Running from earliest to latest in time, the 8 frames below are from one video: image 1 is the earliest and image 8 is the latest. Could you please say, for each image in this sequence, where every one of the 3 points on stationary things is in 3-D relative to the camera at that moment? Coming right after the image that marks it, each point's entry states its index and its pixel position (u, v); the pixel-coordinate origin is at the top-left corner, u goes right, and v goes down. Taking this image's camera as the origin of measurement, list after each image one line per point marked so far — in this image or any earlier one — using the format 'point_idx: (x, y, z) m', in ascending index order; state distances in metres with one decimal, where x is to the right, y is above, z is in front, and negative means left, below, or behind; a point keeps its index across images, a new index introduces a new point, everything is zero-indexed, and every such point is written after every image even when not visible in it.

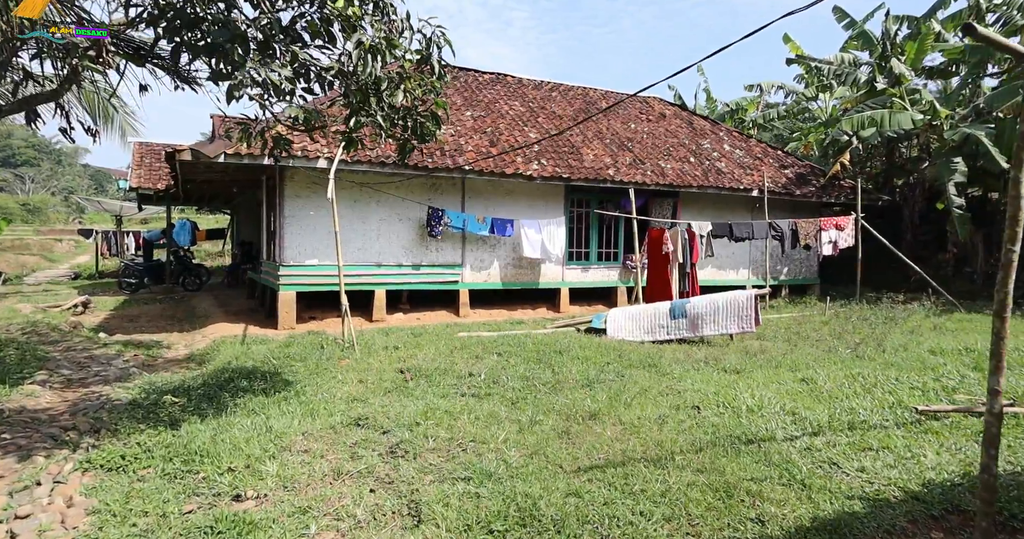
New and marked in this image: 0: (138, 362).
0: (-4.3, -1.1, +7.5) m
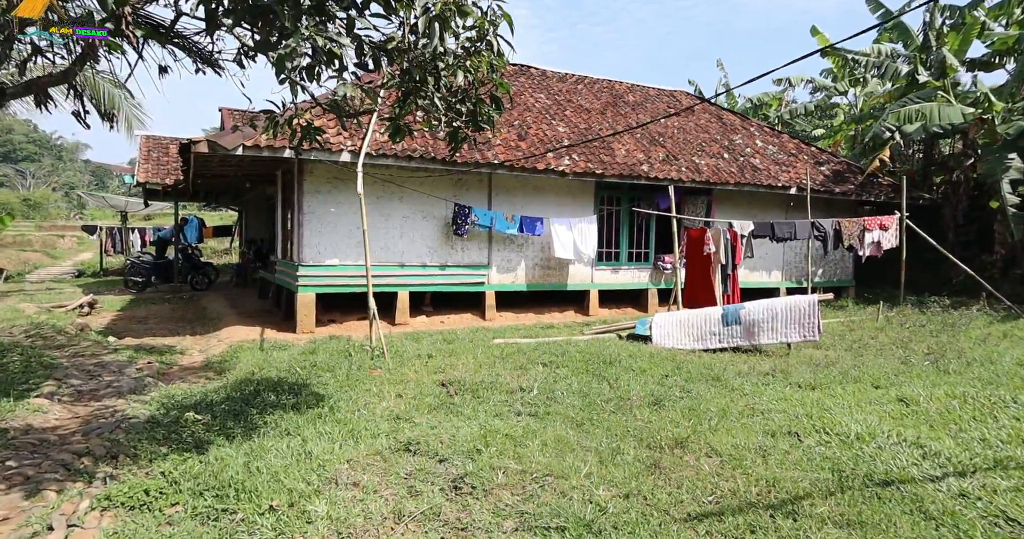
0: (-3.8, -1.1, +7.0) m
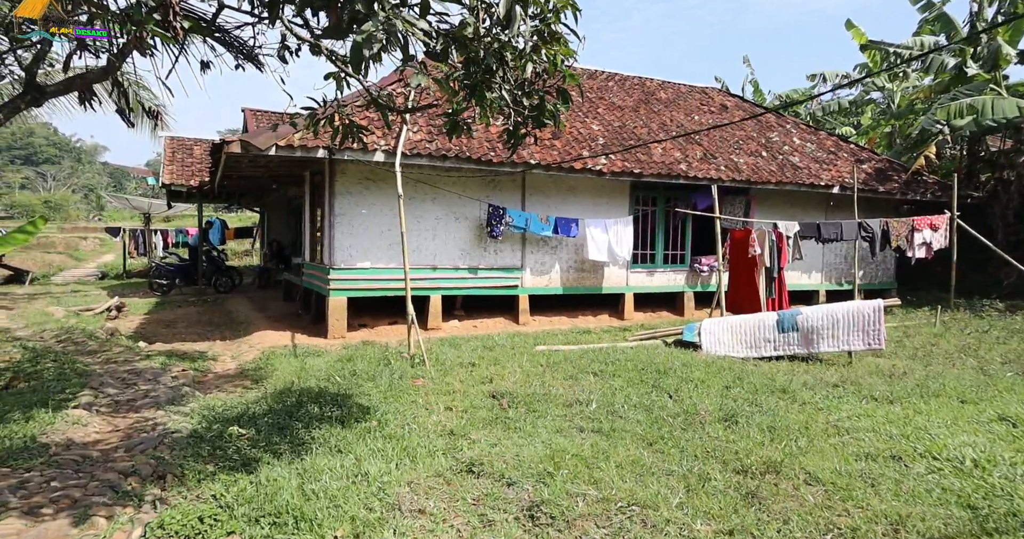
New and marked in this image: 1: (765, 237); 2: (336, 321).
0: (-3.4, -1.1, +6.9) m
1: (+3.3, +0.4, +8.5) m
2: (-2.6, -0.8, +9.5) m
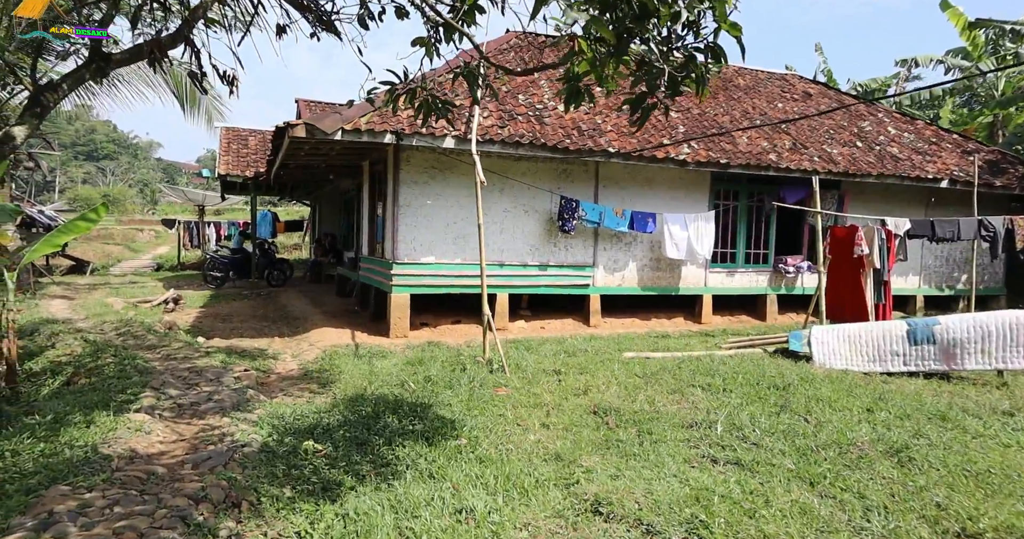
0: (-2.5, -1.1, +6.4) m
1: (+4.2, +0.4, +7.7) m
2: (-1.6, -0.7, +9.0) m
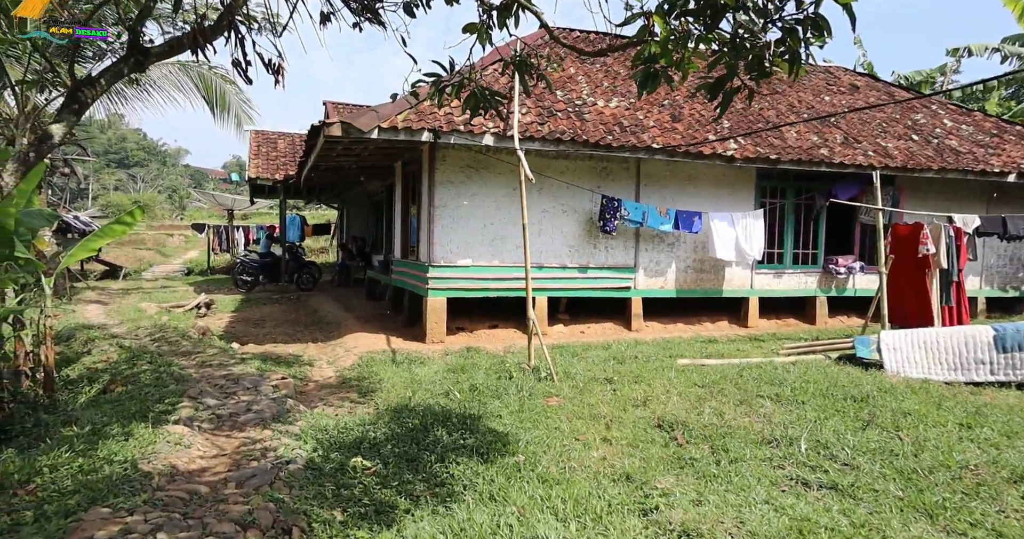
0: (-2.1, -1.1, +6.2) m
1: (+4.7, +0.4, +7.2) m
2: (-1.0, -0.7, +8.8) m
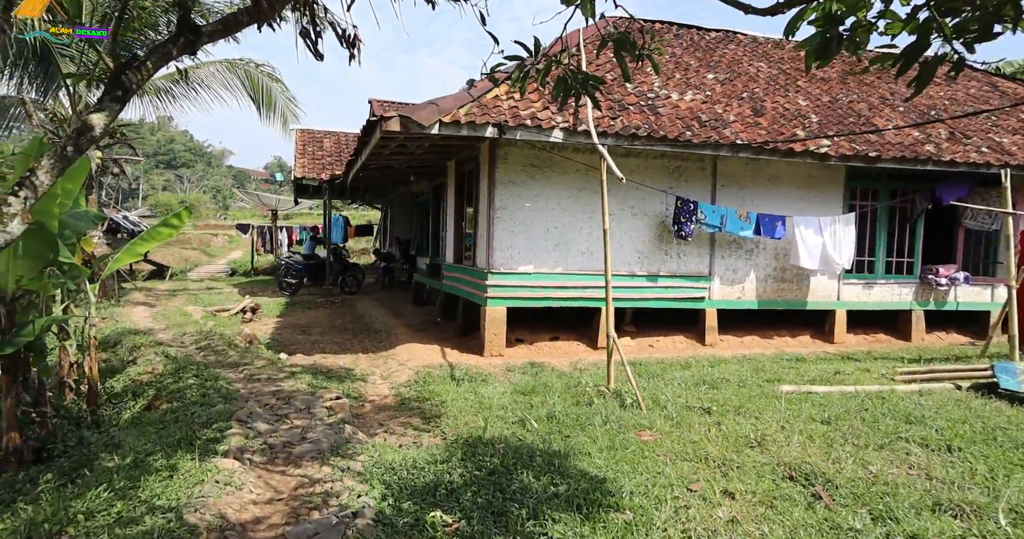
0: (-1.4, -1.2, +5.6) m
1: (+5.4, +0.3, +6.3) m
2: (-0.2, -0.8, +8.1) m
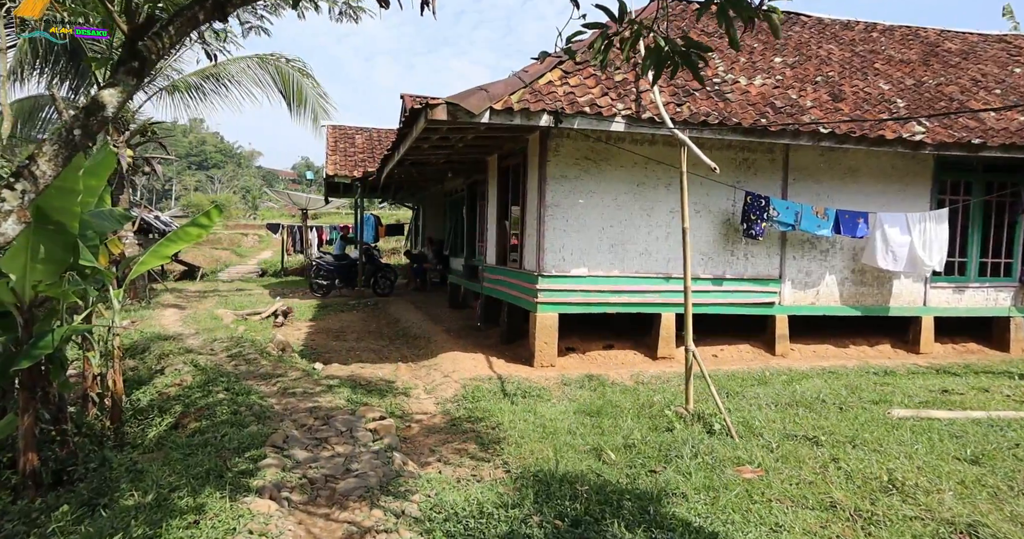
0: (-0.9, -1.3, +5.0) m
1: (+6.0, +0.2, +5.4) m
2: (+0.4, -0.9, +7.5) m
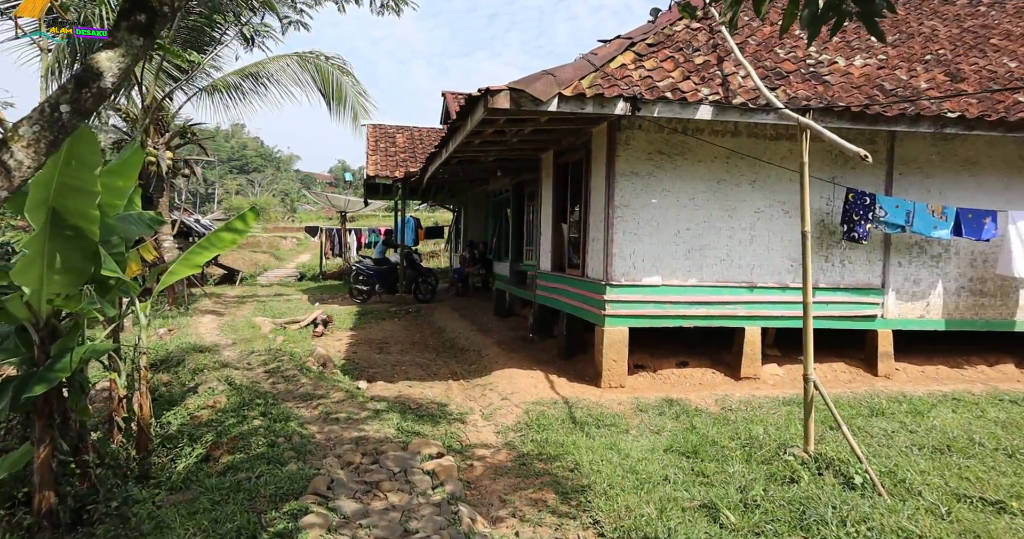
0: (-0.4, -1.4, +4.2) m
1: (+6.5, +0.2, +4.2) m
2: (+1.1, -1.0, +6.6) m
